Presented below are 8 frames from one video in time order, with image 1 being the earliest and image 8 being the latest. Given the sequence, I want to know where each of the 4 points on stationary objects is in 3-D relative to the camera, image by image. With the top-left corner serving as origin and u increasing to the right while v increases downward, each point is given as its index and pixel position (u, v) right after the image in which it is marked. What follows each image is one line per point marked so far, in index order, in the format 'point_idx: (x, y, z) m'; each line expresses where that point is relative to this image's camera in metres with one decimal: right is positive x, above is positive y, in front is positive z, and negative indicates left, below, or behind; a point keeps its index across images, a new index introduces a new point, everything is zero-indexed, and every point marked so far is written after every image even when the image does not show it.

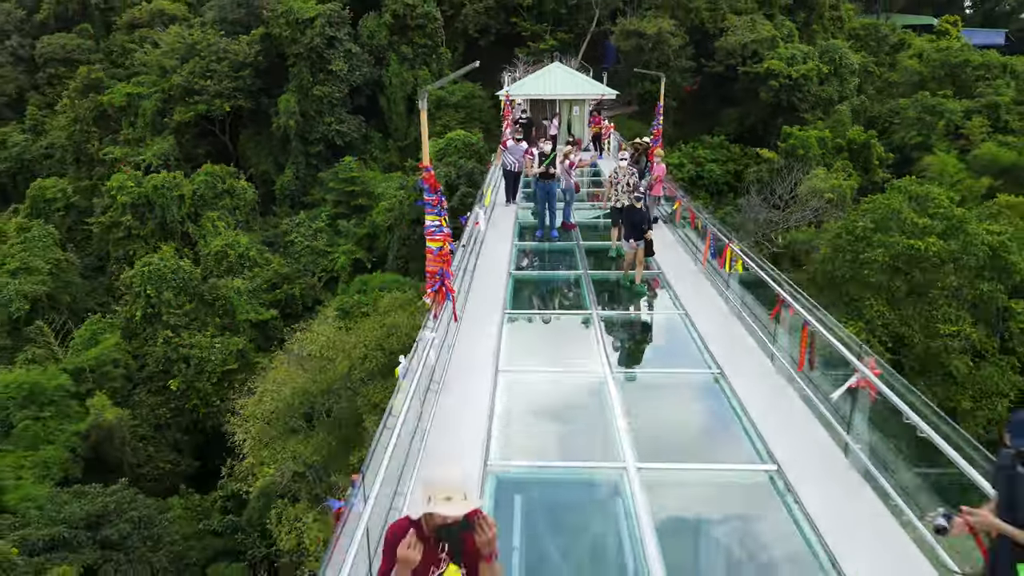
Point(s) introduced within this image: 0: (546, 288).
0: (+0.2, +0.1, +6.2) m
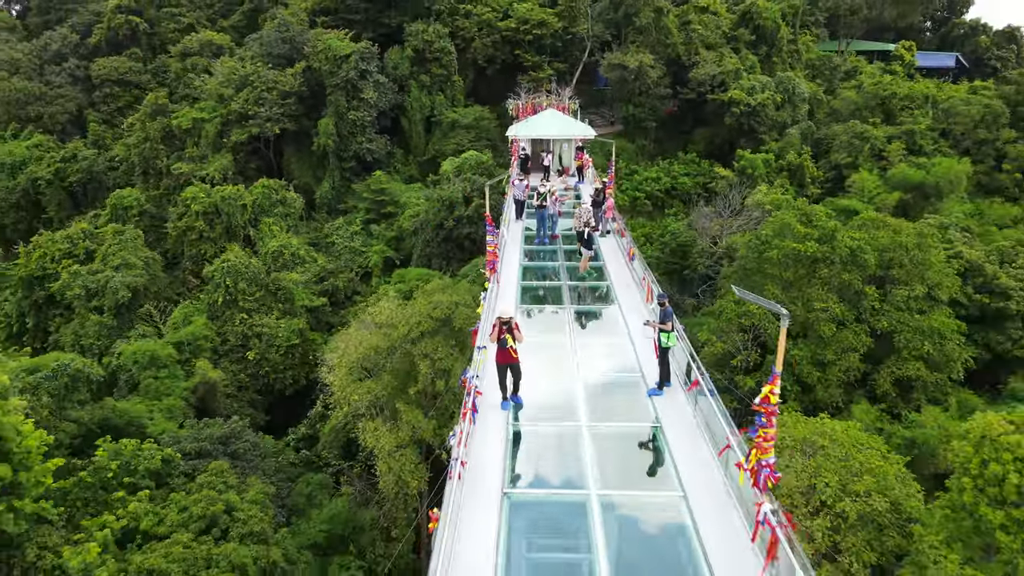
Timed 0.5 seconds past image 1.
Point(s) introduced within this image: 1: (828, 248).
0: (+0.3, +0.2, +8.7) m
1: (+3.5, +0.4, +8.4) m
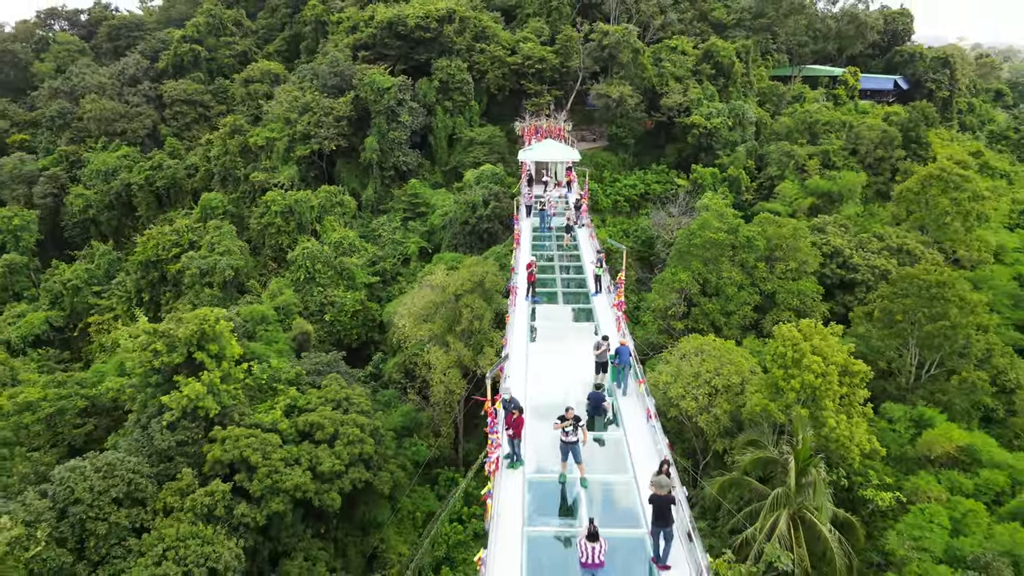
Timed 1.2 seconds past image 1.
0: (+0.5, +0.6, +13.0) m
1: (+3.7, +0.8, +12.7) m
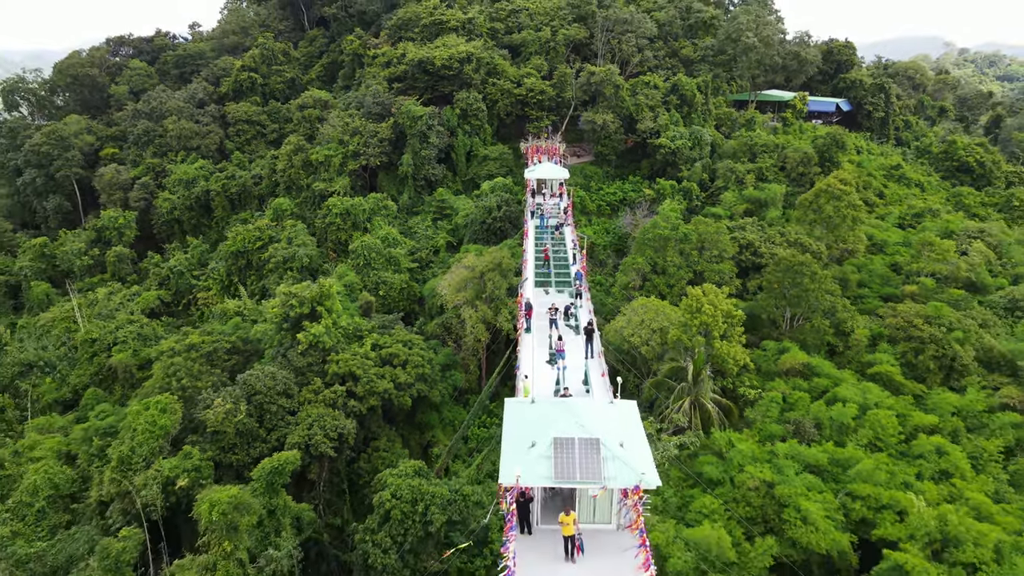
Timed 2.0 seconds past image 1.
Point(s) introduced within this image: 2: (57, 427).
0: (+0.7, +1.1, +18.5) m
1: (+3.9, +1.3, +18.2) m
2: (-10.3, -3.1, +17.5) m
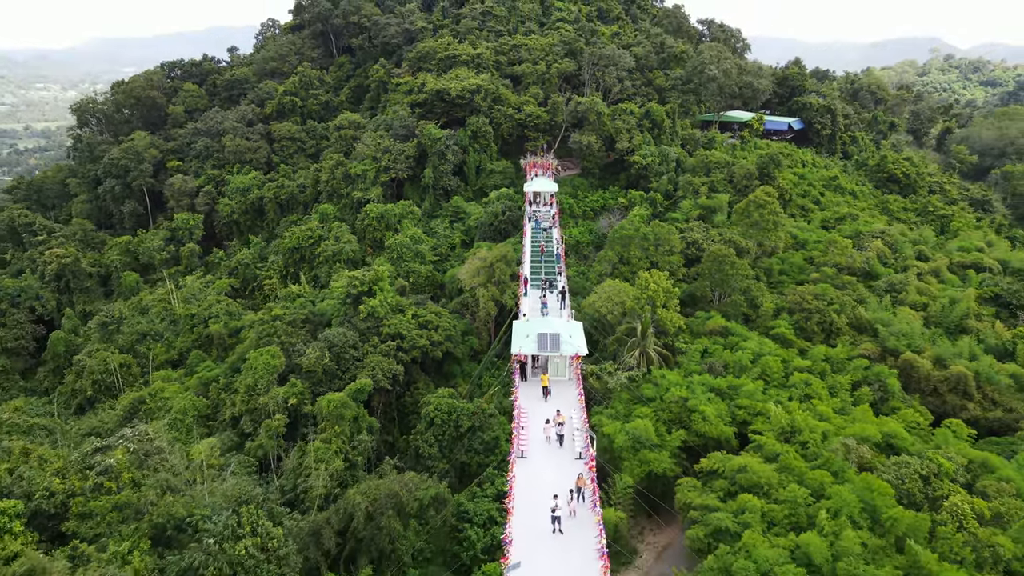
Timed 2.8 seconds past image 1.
0: (+0.7, +1.5, +24.5) m
1: (+4.0, +1.7, +24.2) m
2: (-10.3, -2.7, +23.5) m
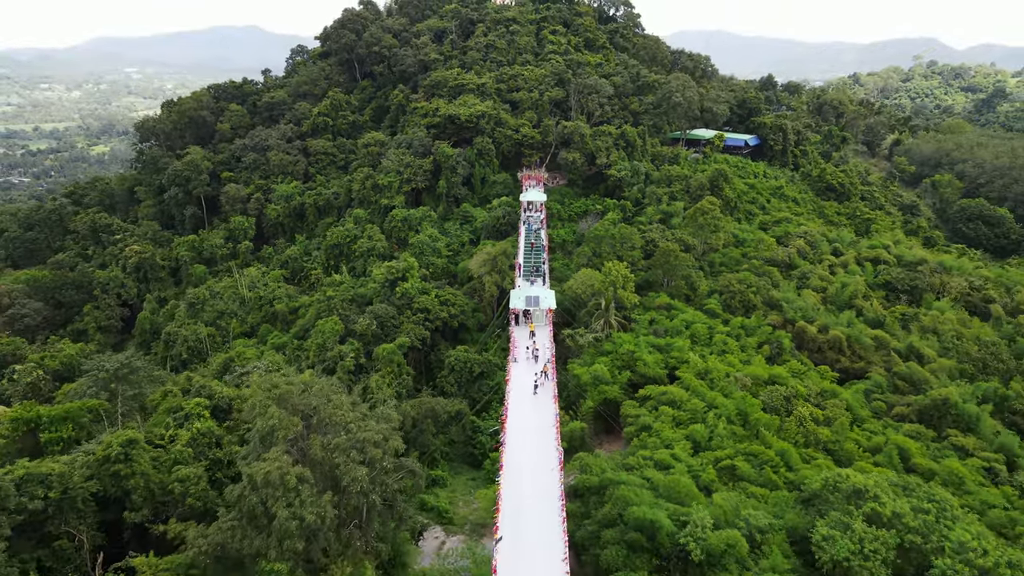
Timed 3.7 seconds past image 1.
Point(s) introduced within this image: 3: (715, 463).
0: (+0.7, +2.0, +31.7) m
1: (+3.9, +2.2, +31.3) m
2: (-10.3, -2.2, +30.7) m
3: (+4.7, -4.0, +17.7) m
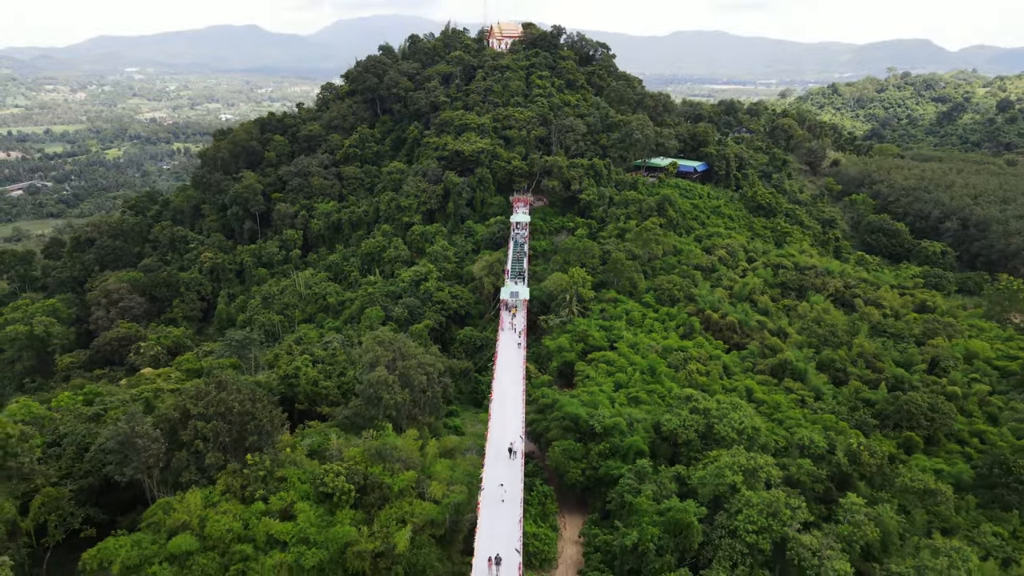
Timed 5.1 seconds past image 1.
0: (+0.2, +2.1, +42.7) m
1: (+3.5, +2.3, +42.4) m
2: (-10.8, -2.1, +41.7) m
3: (+4.3, -4.0, +28.8) m
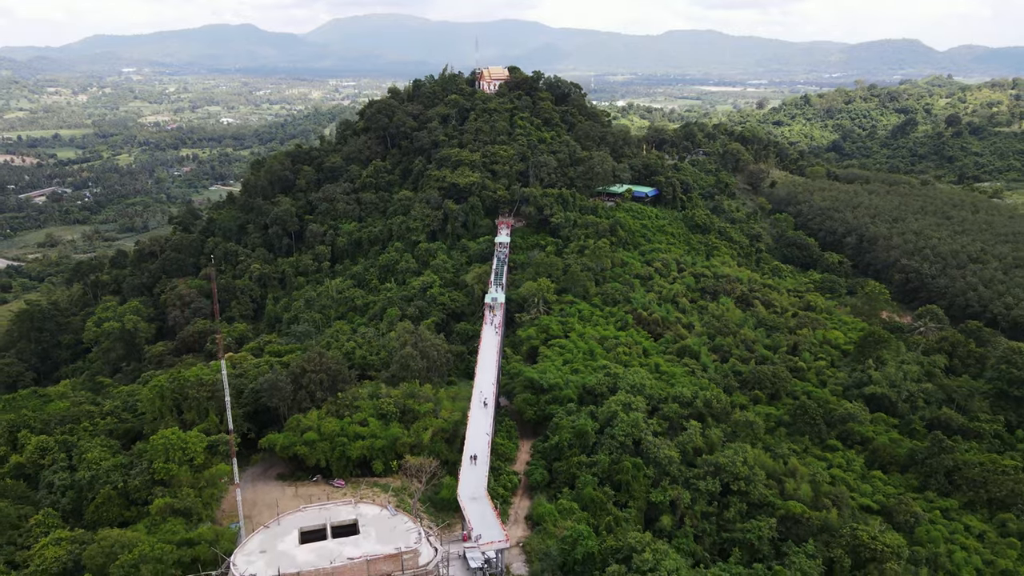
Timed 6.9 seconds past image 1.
0: (-0.9, +1.7, +56.2) m
1: (+2.3, +2.0, +55.9) m
2: (-11.9, -2.5, +55.1) m
3: (+3.2, -4.3, +42.3) m
